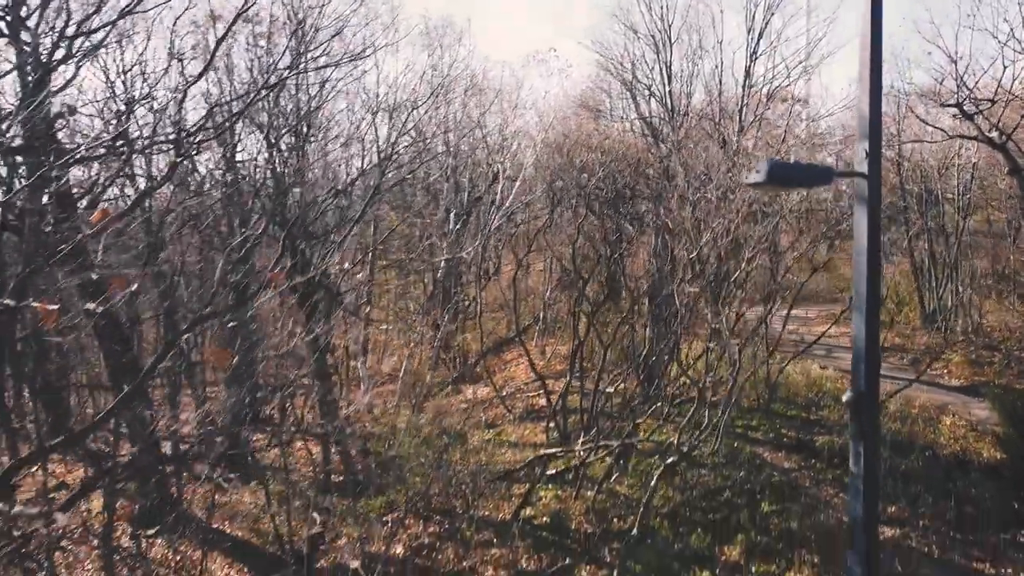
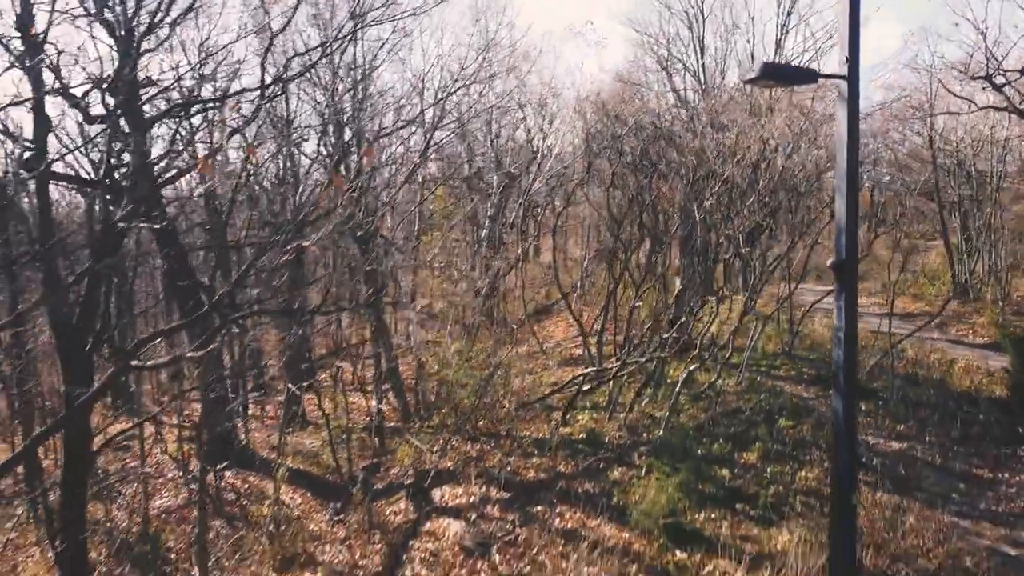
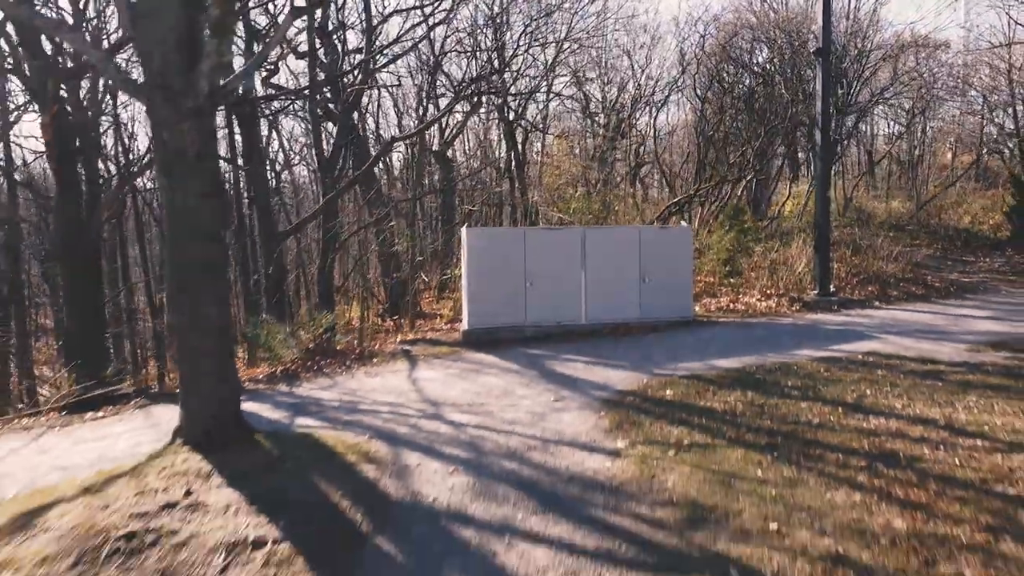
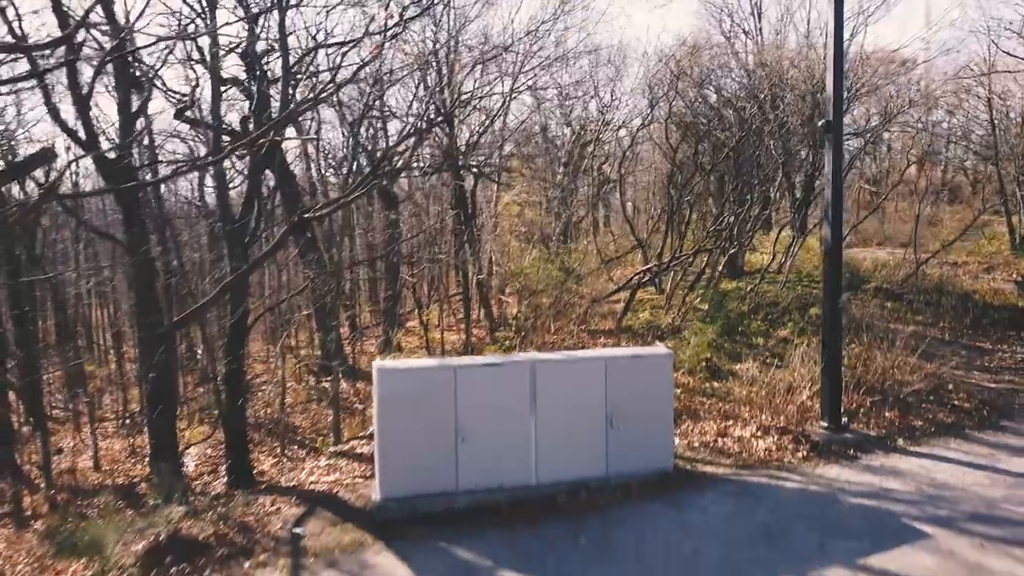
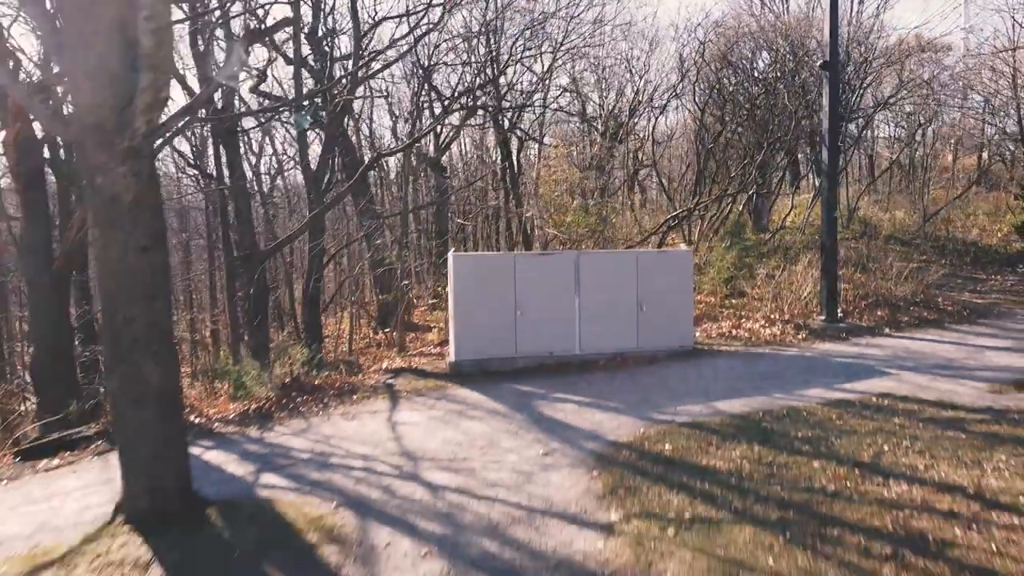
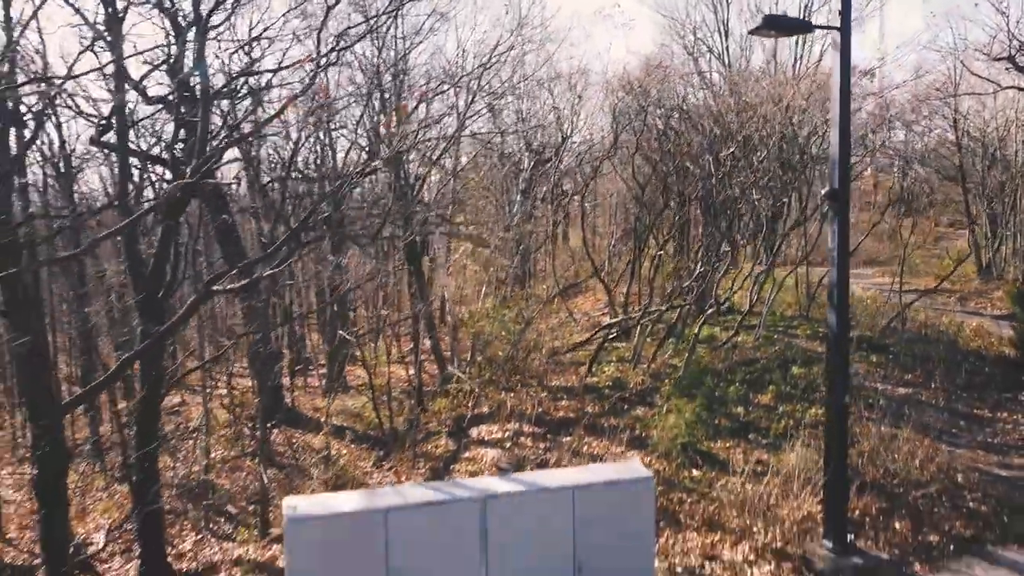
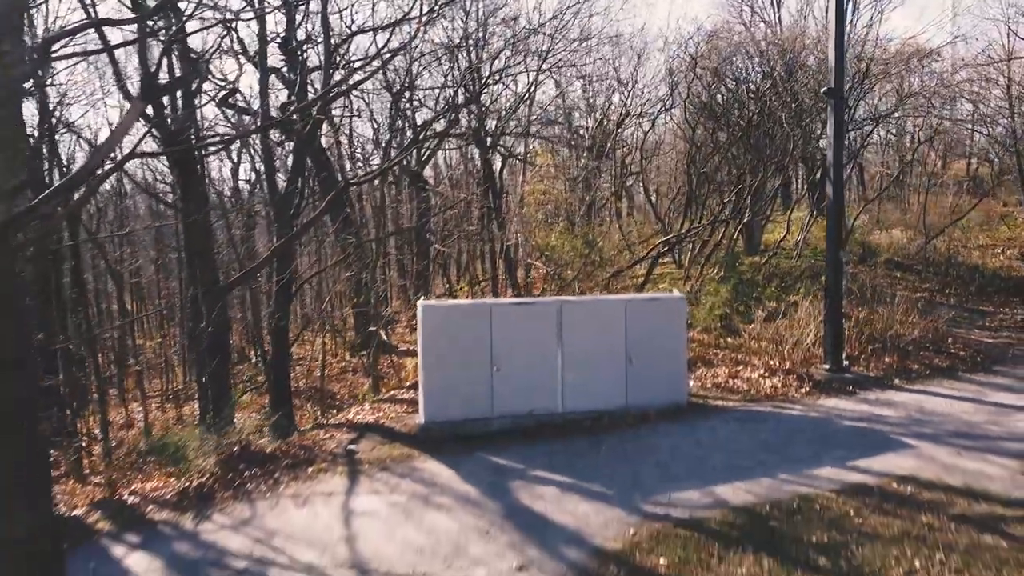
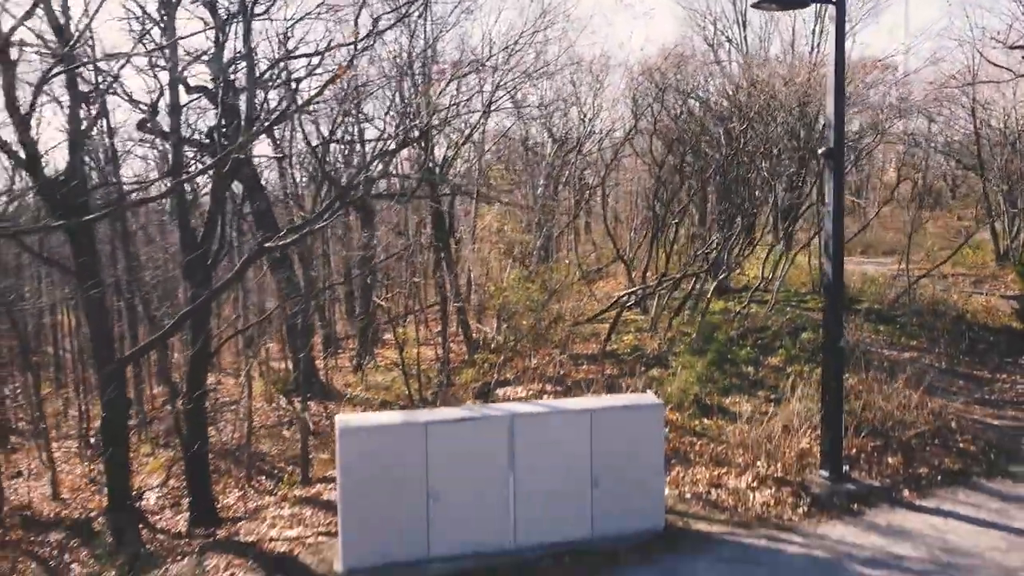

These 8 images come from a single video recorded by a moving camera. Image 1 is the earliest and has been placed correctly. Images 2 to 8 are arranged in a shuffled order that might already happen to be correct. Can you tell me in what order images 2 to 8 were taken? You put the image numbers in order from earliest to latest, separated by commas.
2, 6, 8, 4, 7, 5, 3
